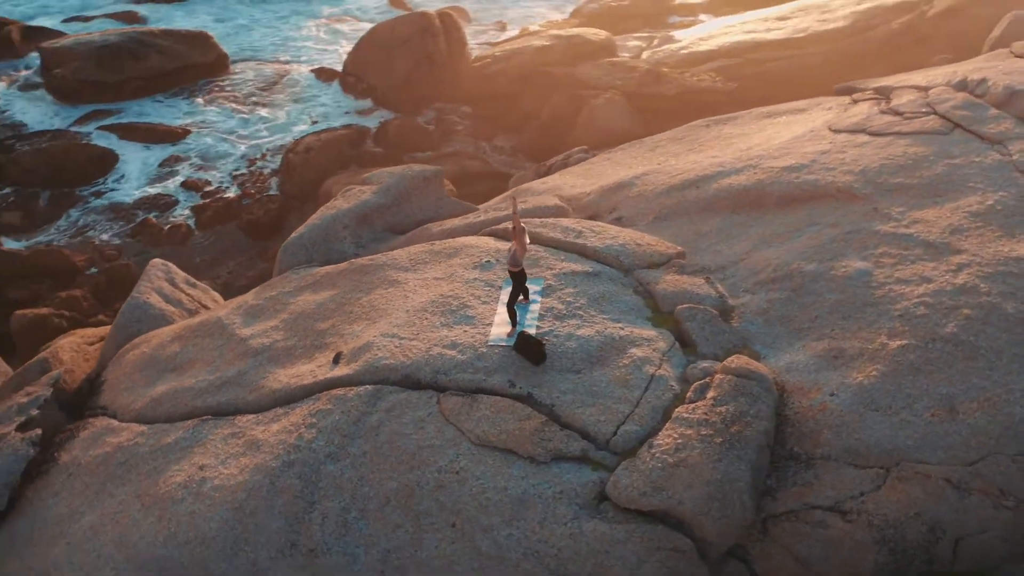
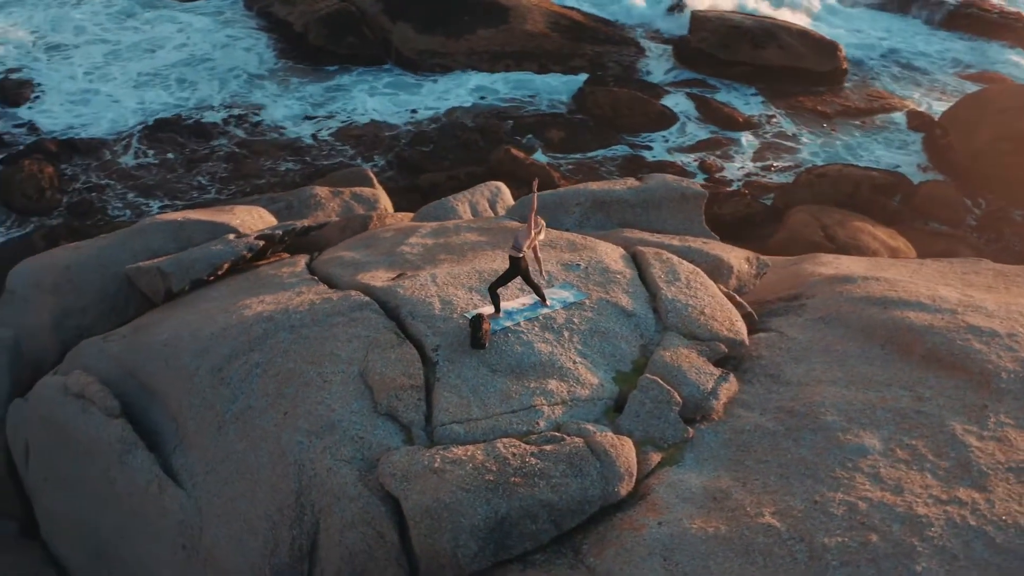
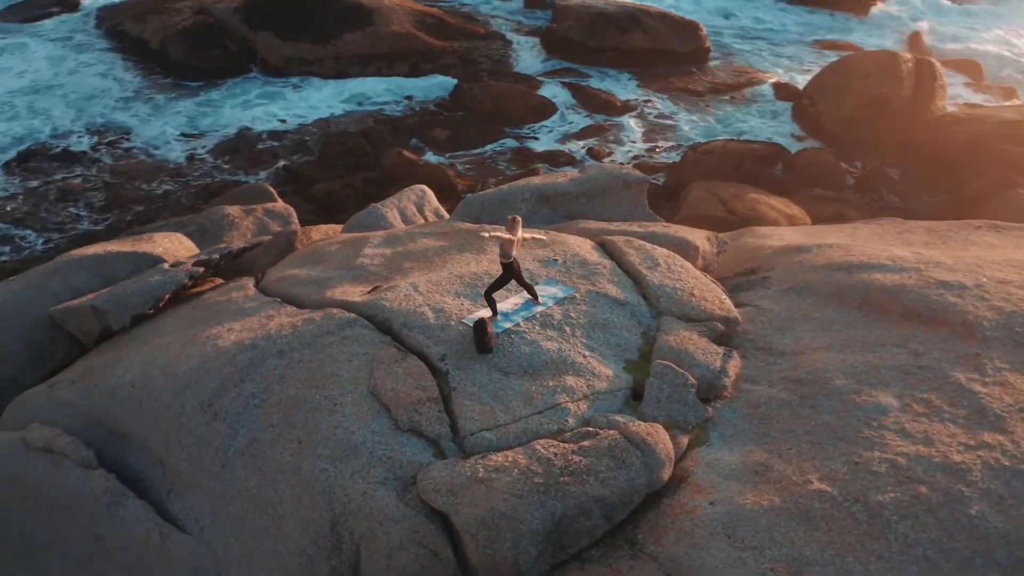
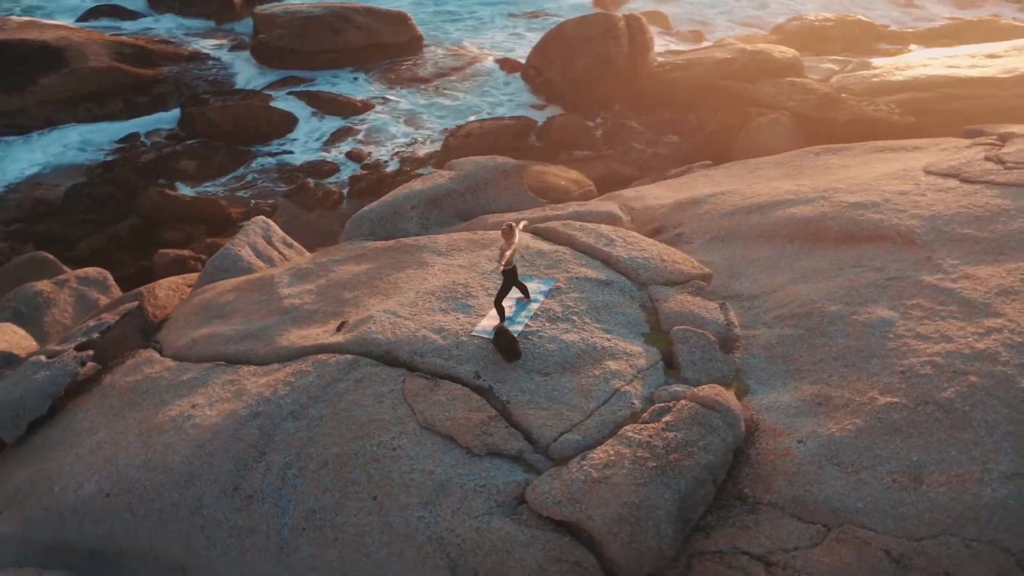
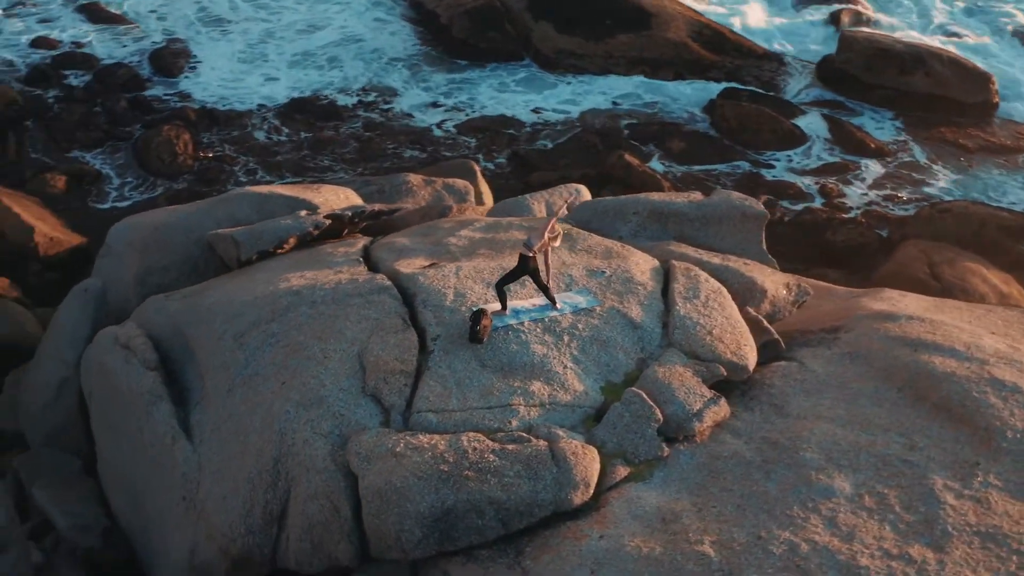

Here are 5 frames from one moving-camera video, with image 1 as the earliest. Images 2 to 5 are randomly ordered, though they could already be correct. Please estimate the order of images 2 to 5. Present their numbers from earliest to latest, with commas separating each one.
4, 3, 2, 5
